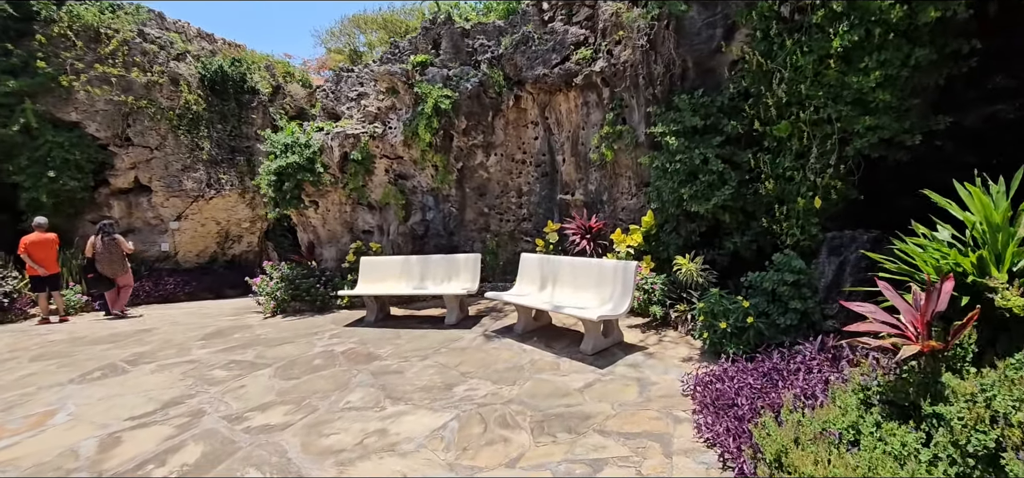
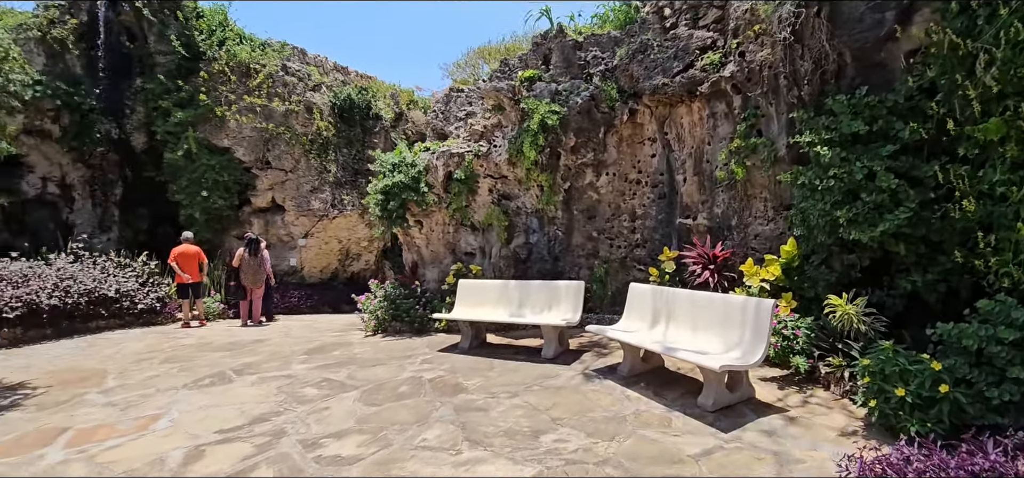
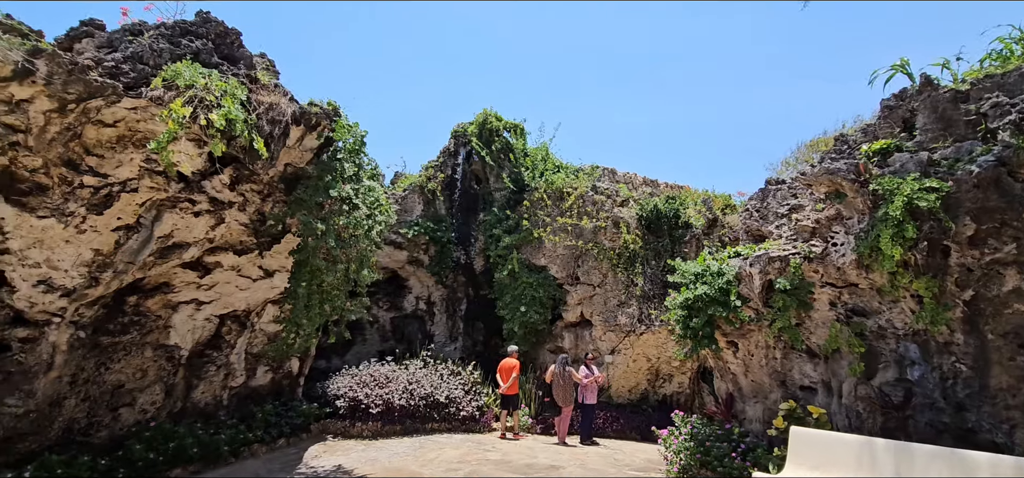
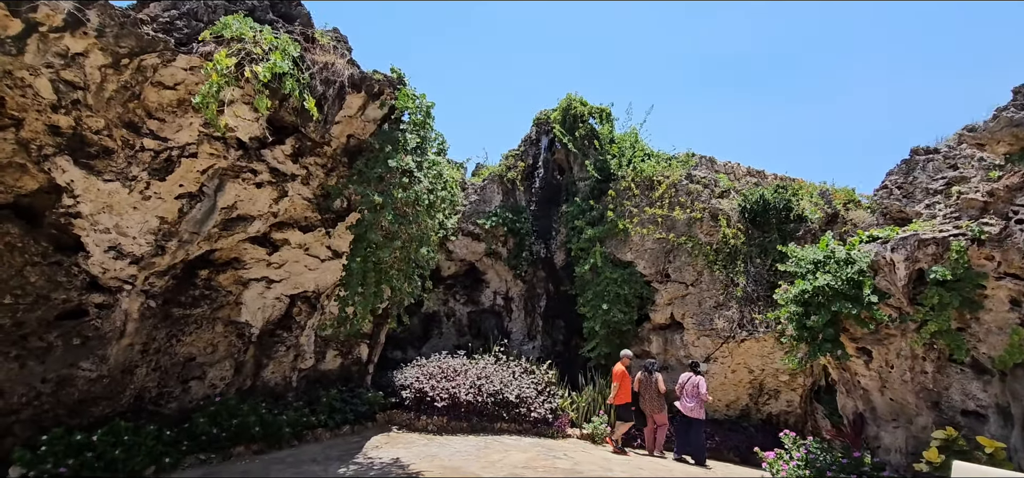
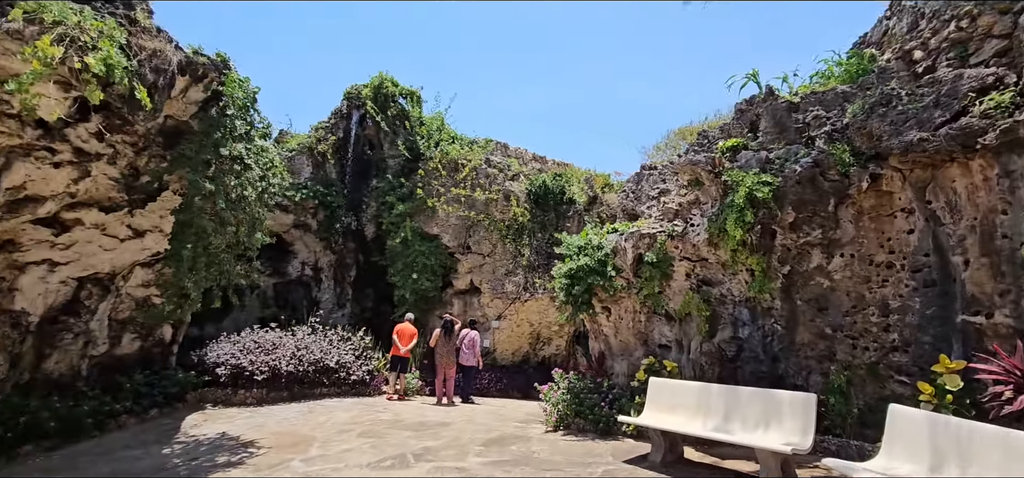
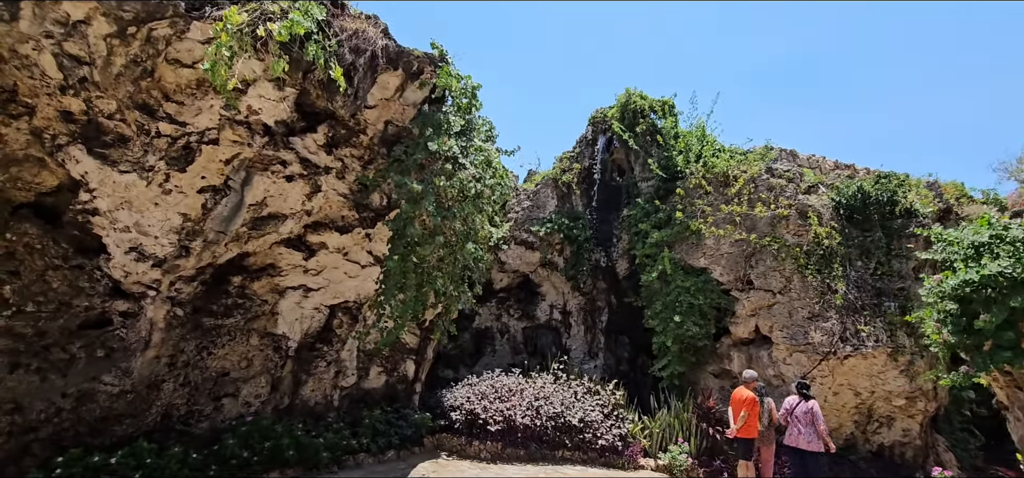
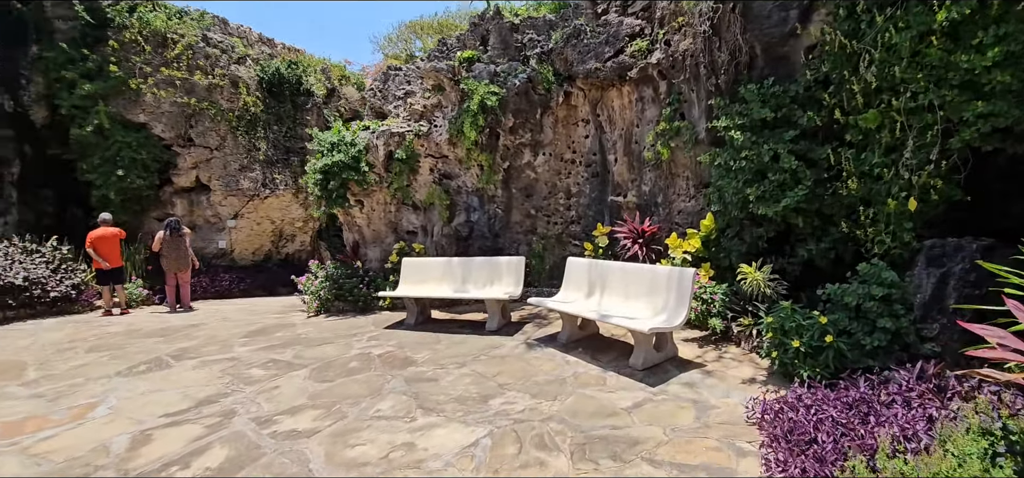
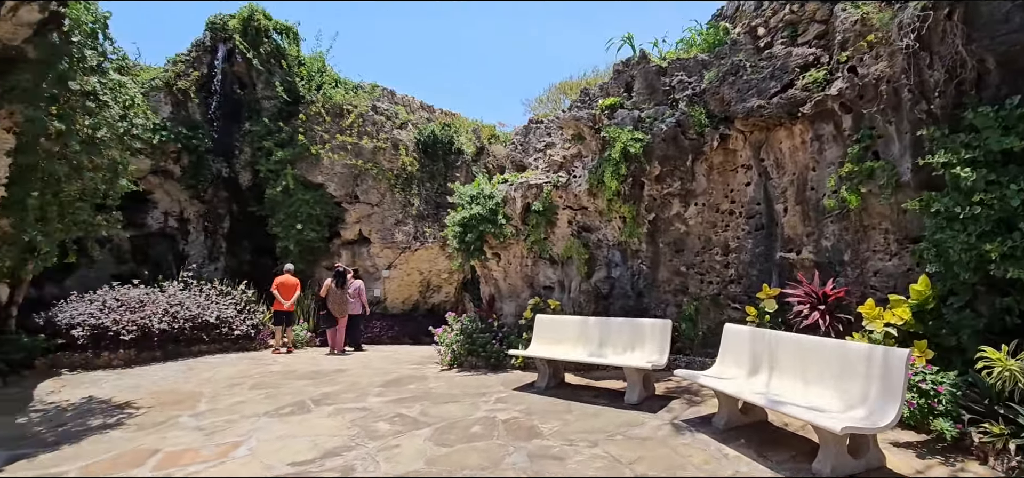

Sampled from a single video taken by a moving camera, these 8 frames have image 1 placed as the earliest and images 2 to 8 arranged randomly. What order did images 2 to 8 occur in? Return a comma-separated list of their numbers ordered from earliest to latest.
7, 2, 8, 5, 3, 4, 6
